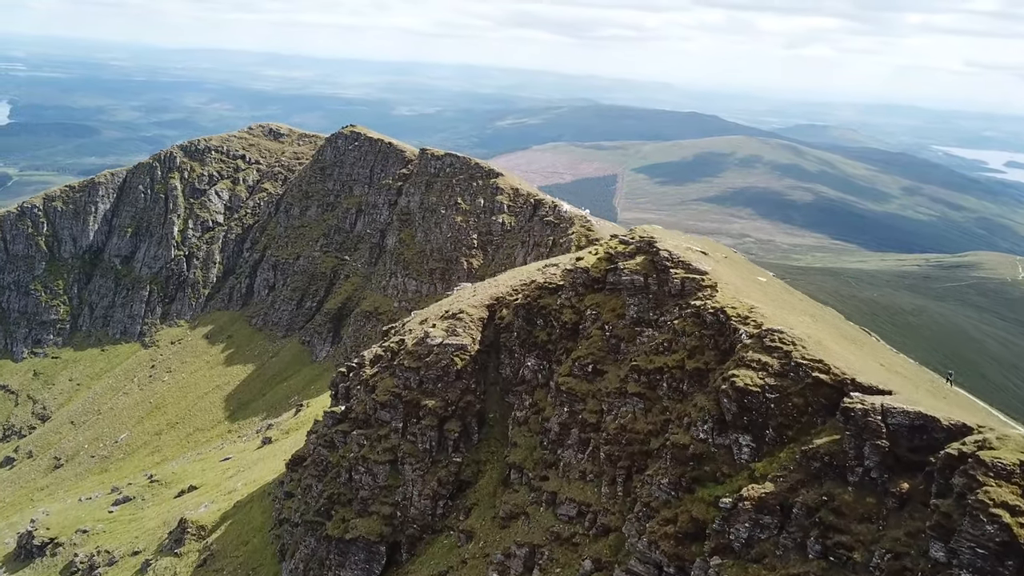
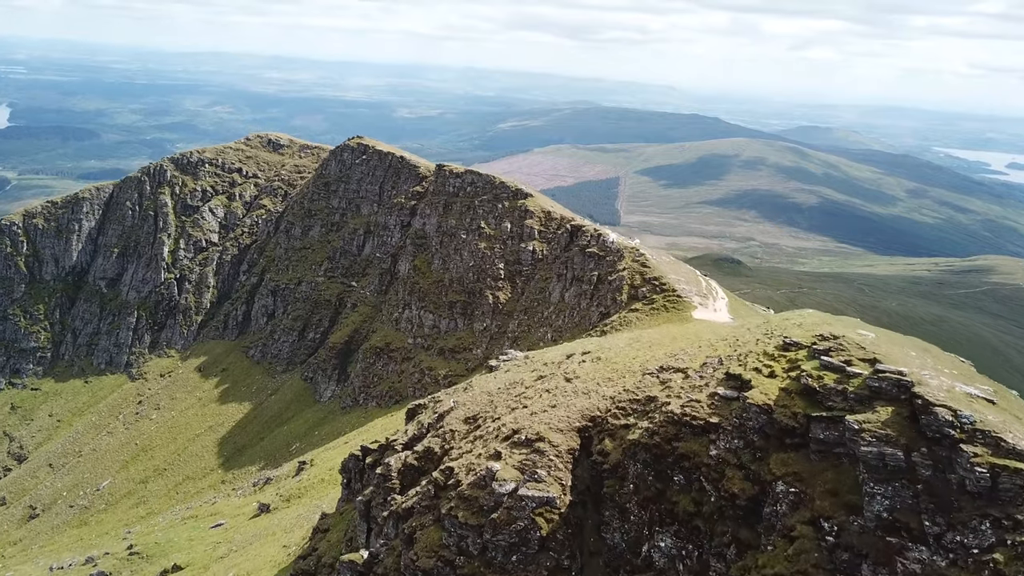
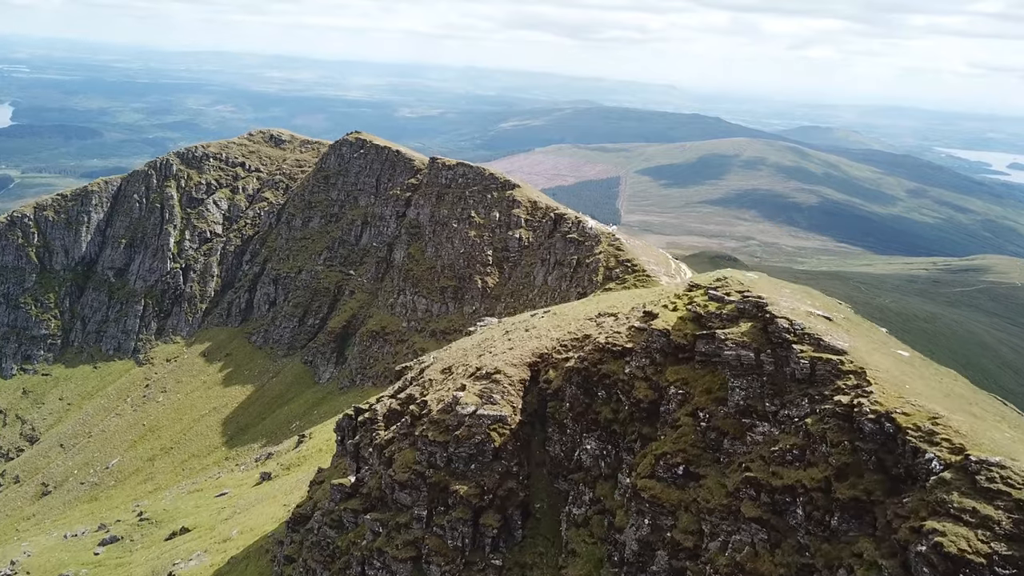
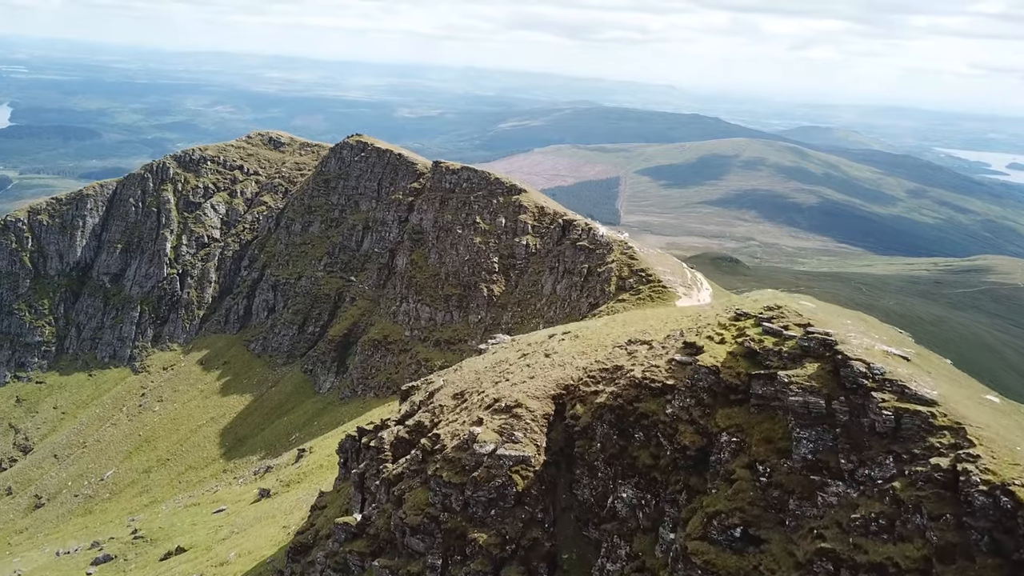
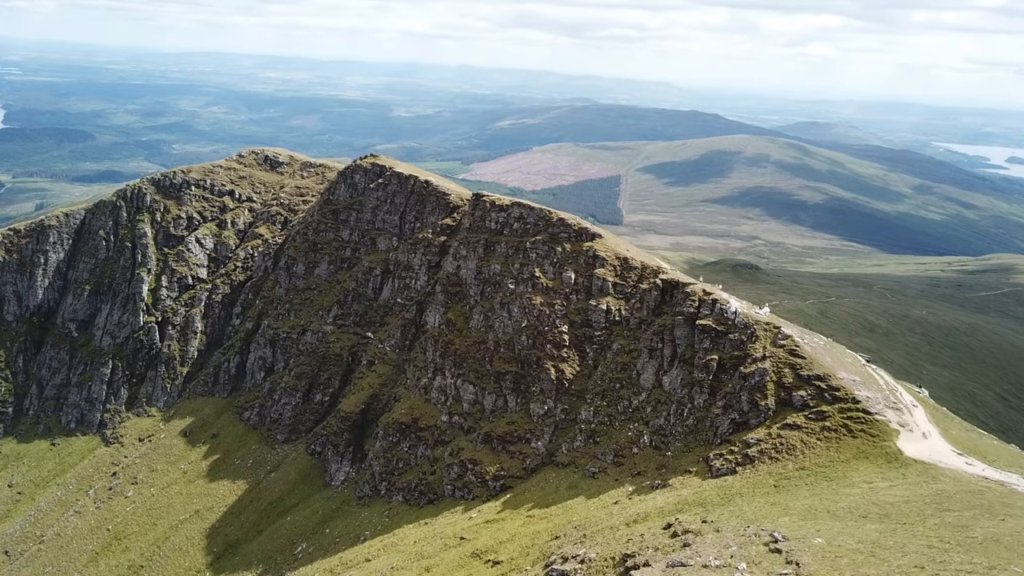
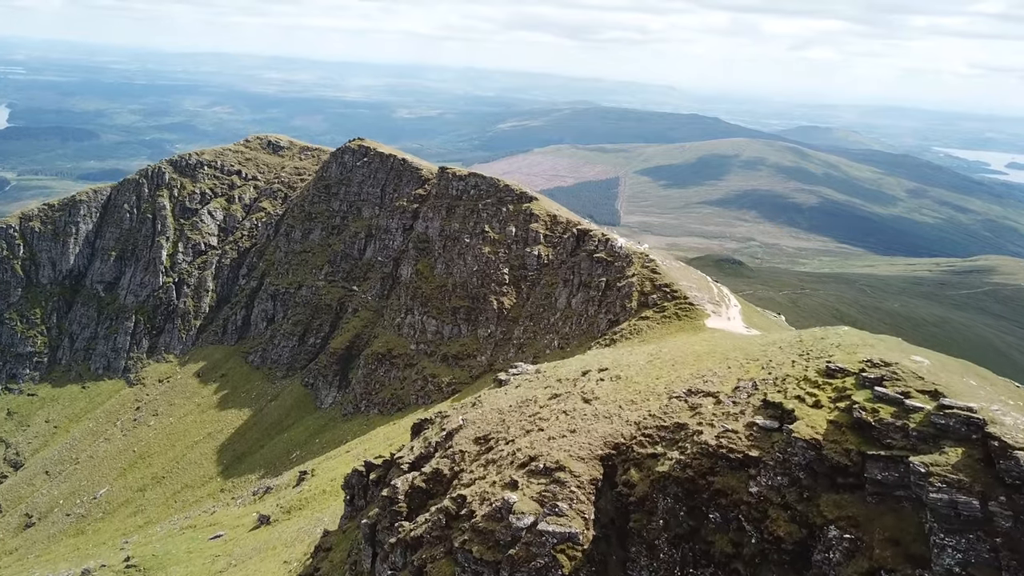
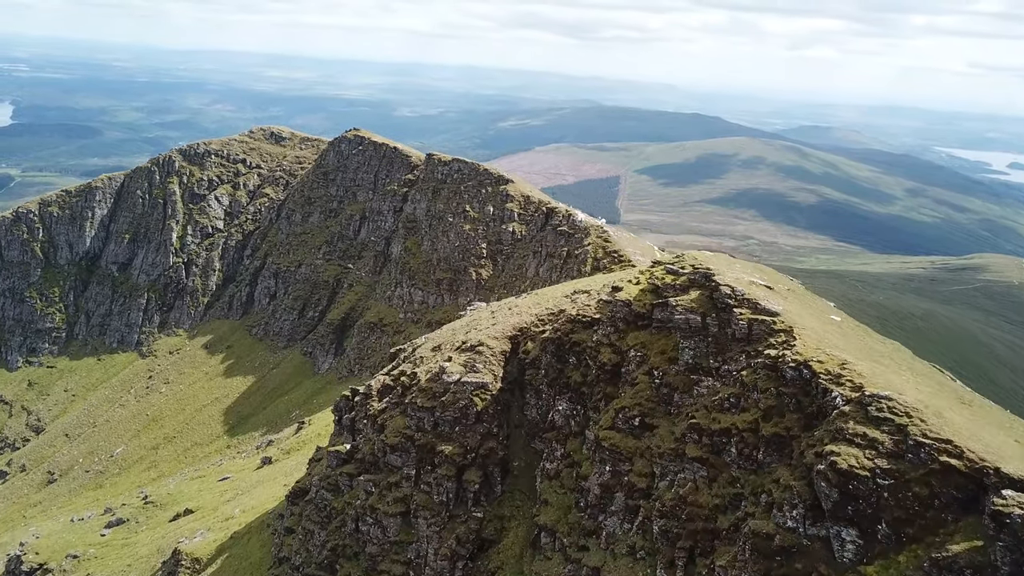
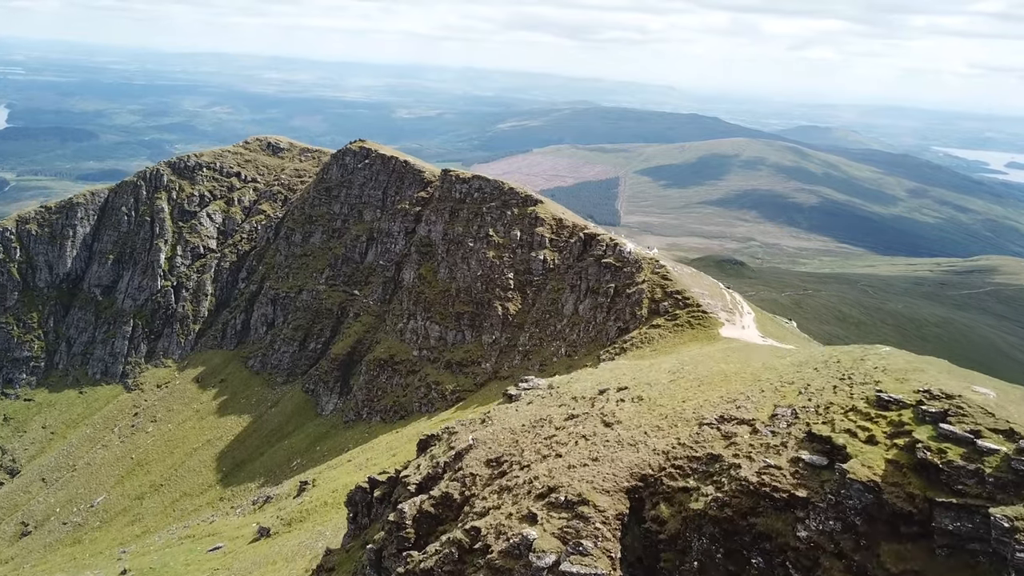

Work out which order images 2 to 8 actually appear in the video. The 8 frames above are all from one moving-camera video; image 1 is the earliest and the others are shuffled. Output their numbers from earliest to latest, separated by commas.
7, 3, 4, 2, 6, 8, 5
